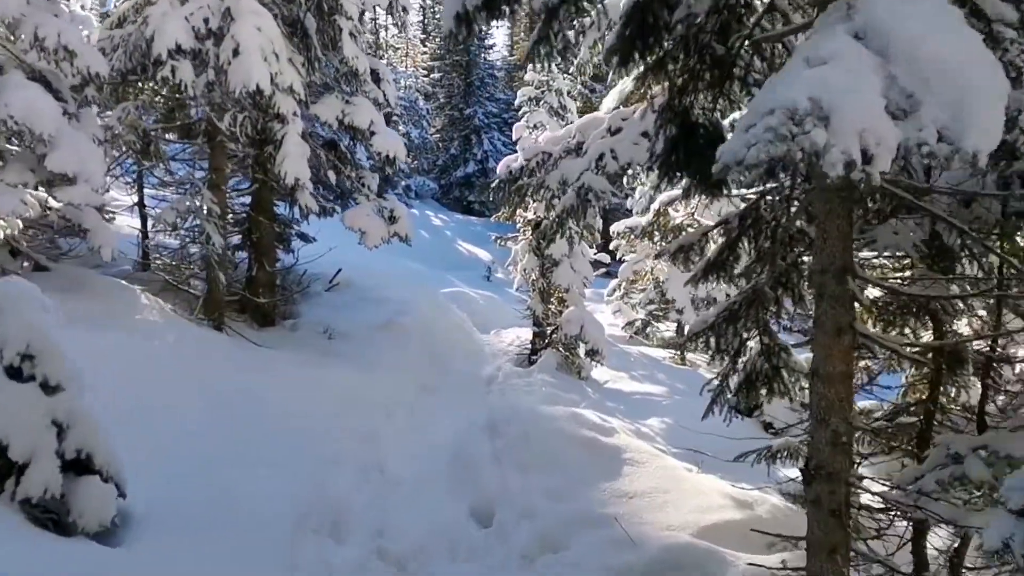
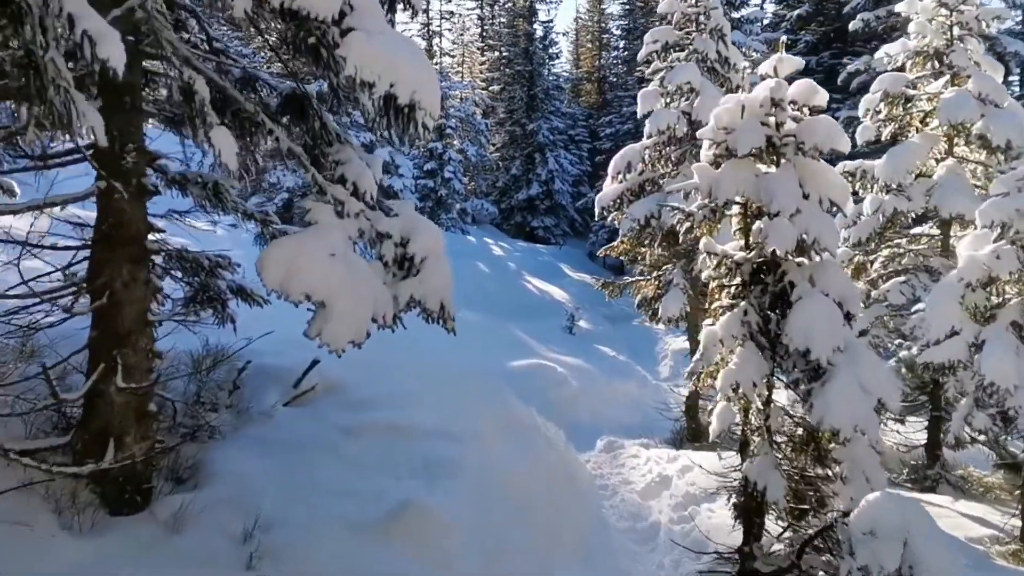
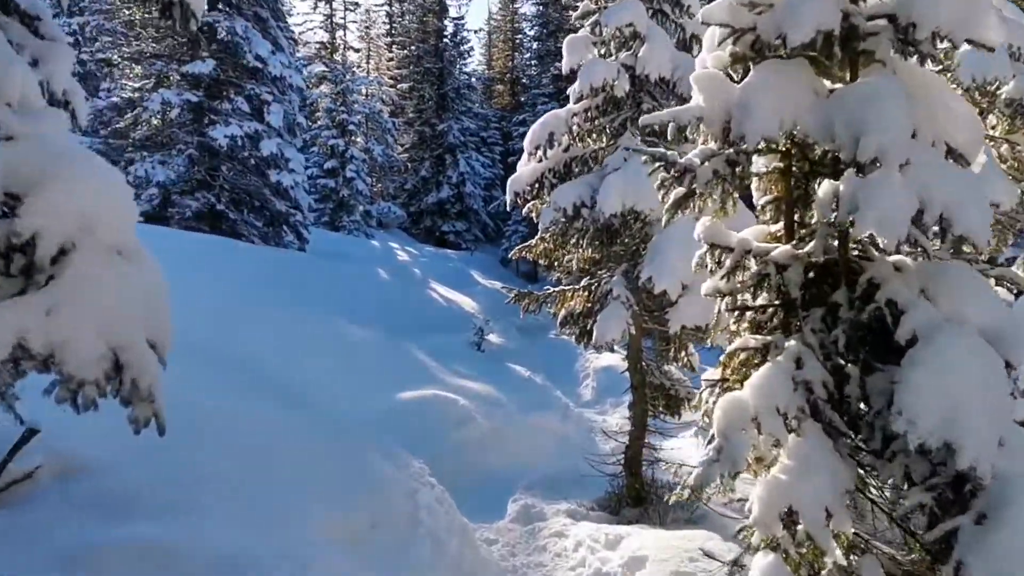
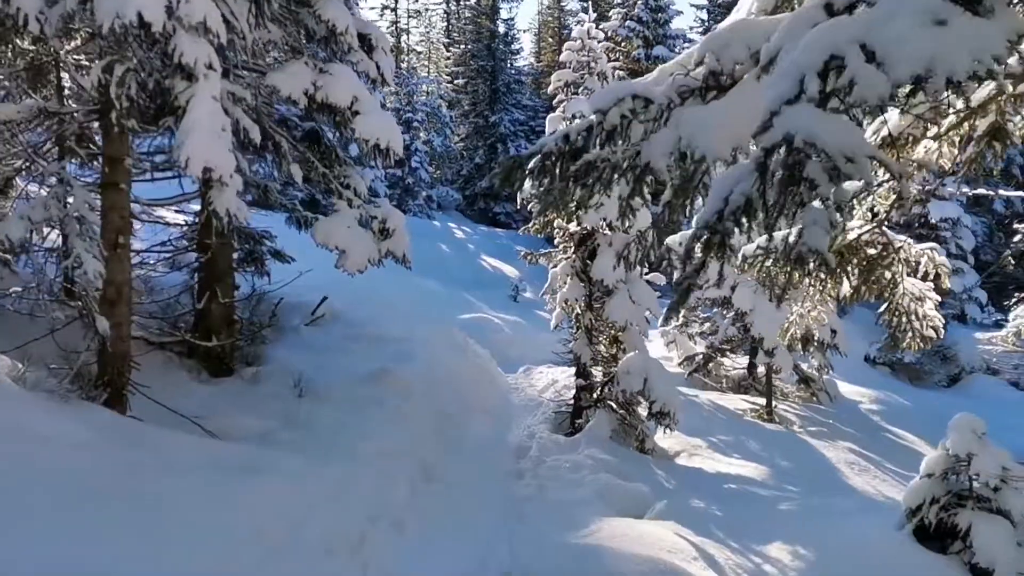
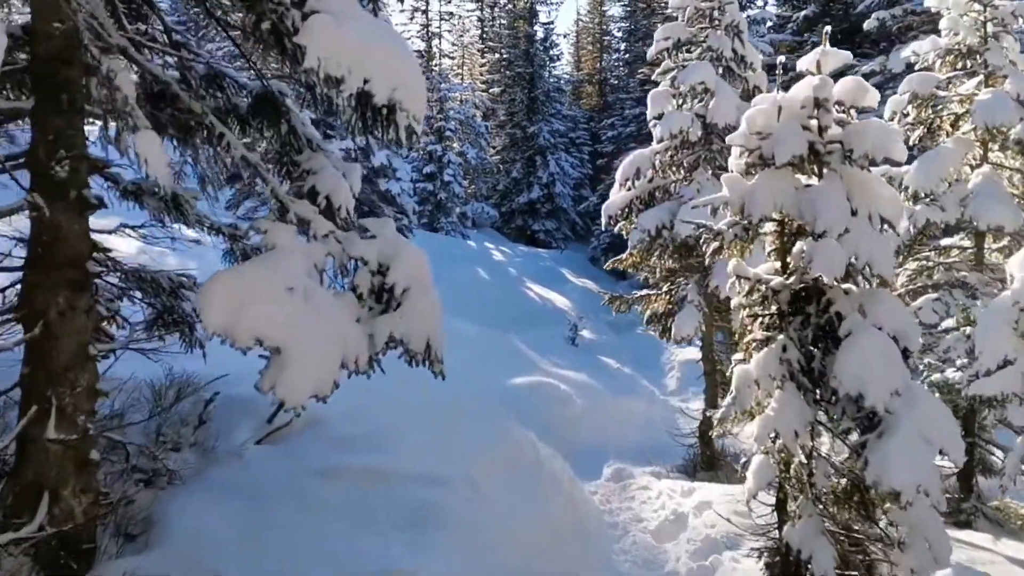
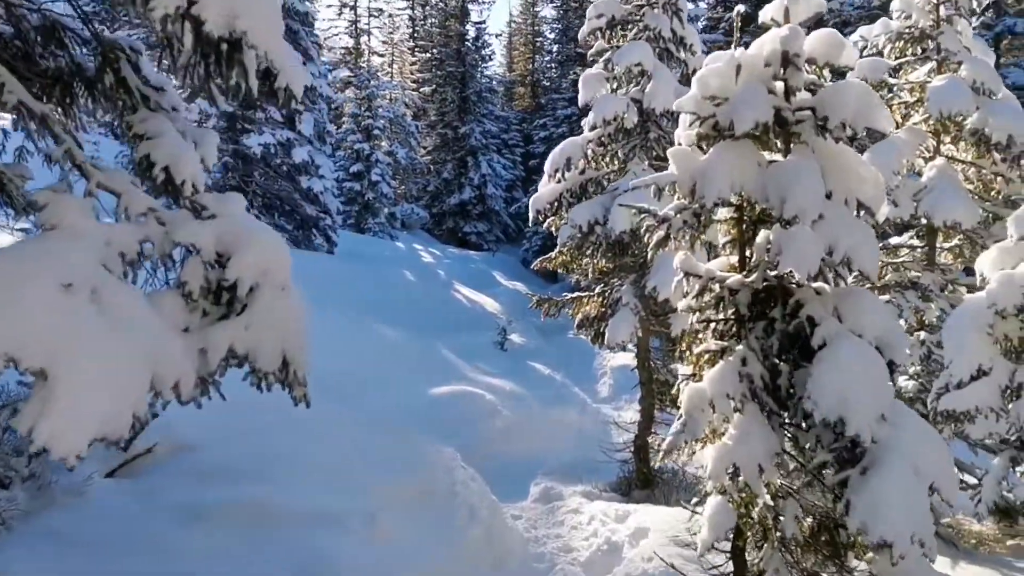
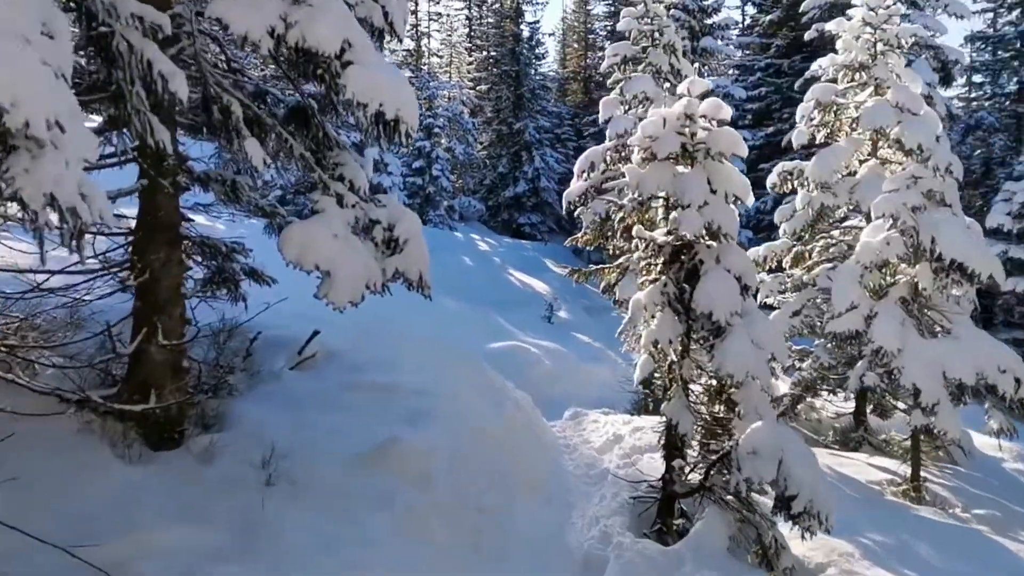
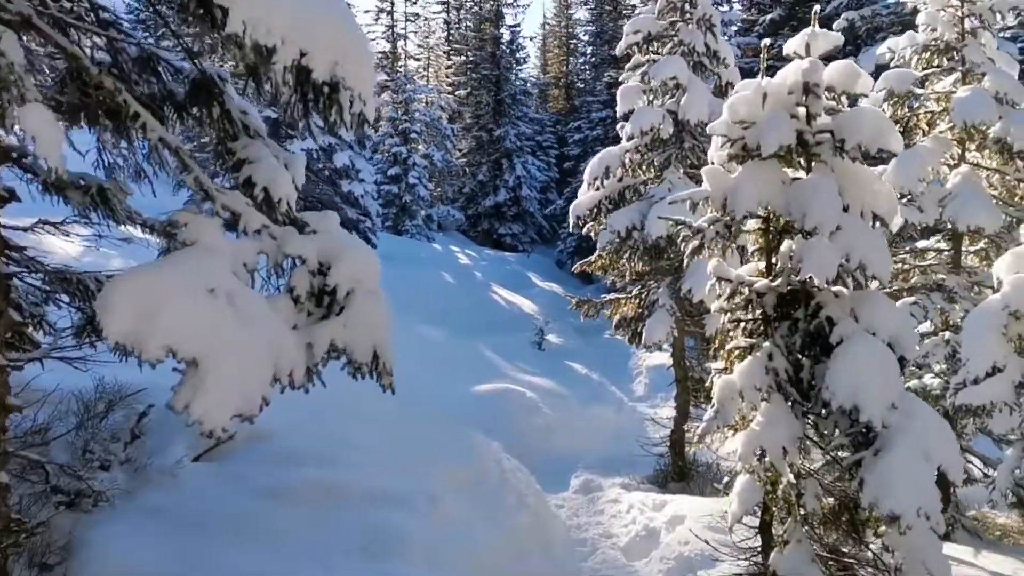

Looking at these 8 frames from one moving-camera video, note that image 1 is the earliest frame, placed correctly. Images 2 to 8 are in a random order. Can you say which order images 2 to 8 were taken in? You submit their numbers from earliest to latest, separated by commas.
4, 7, 2, 5, 8, 6, 3
